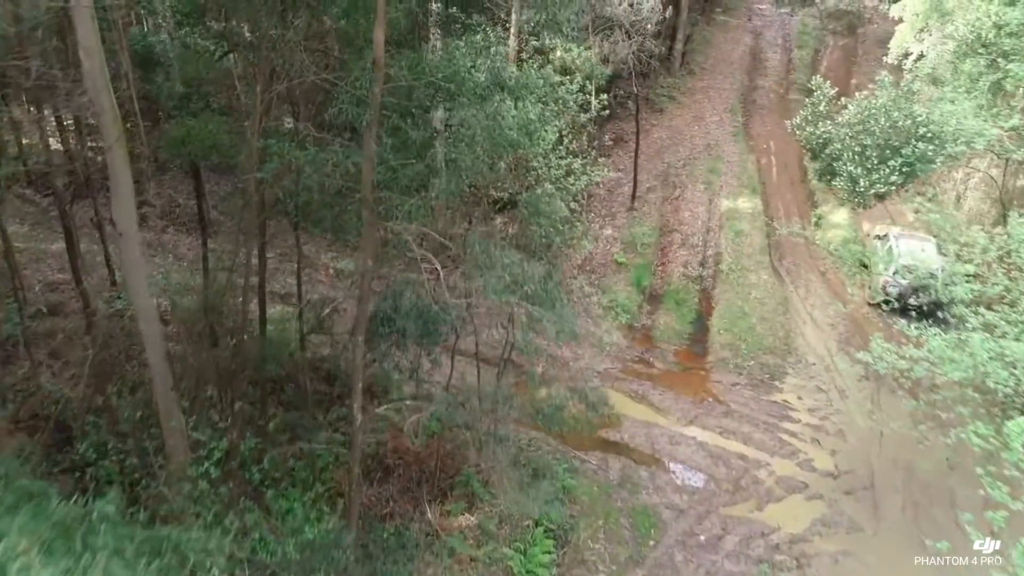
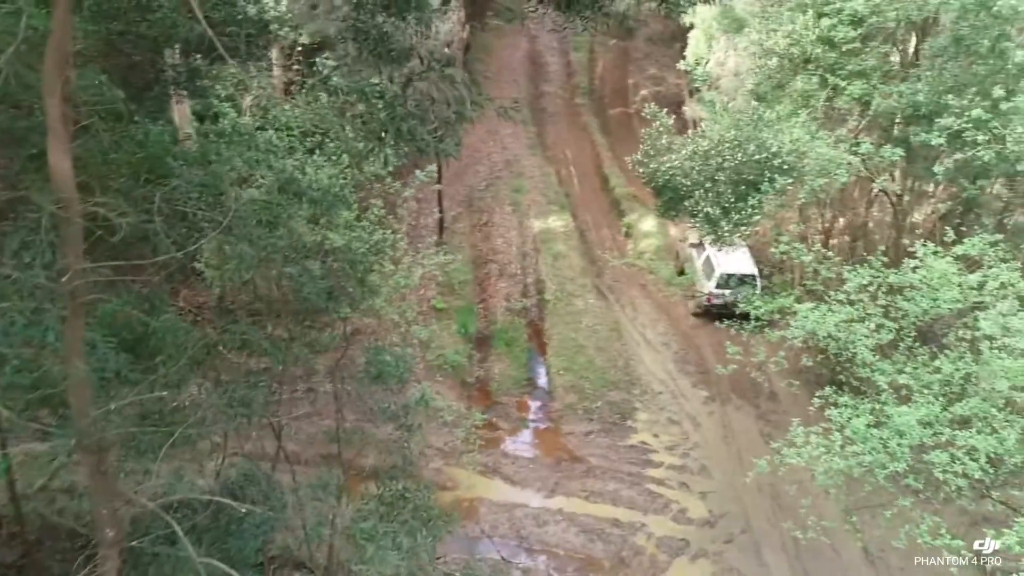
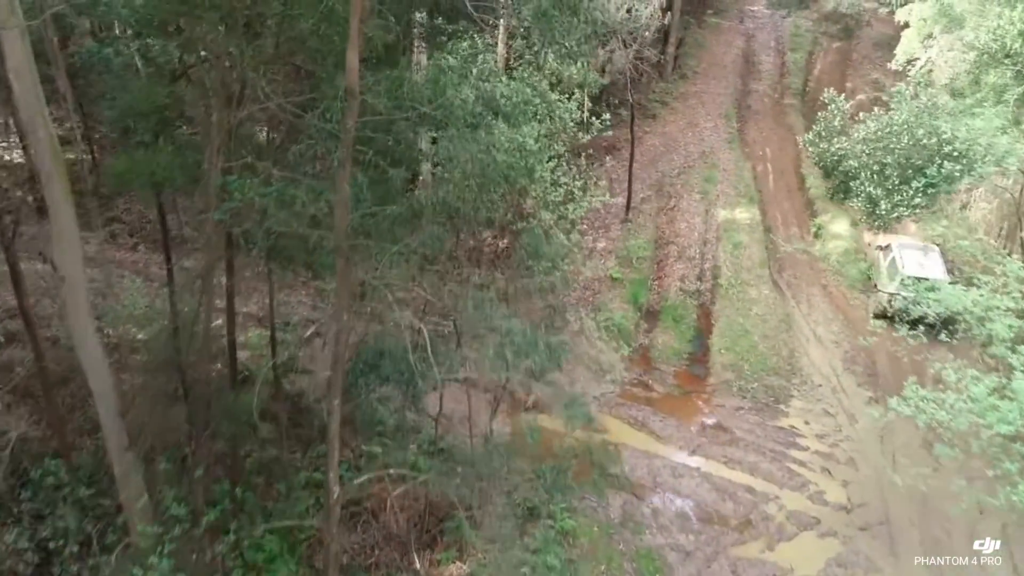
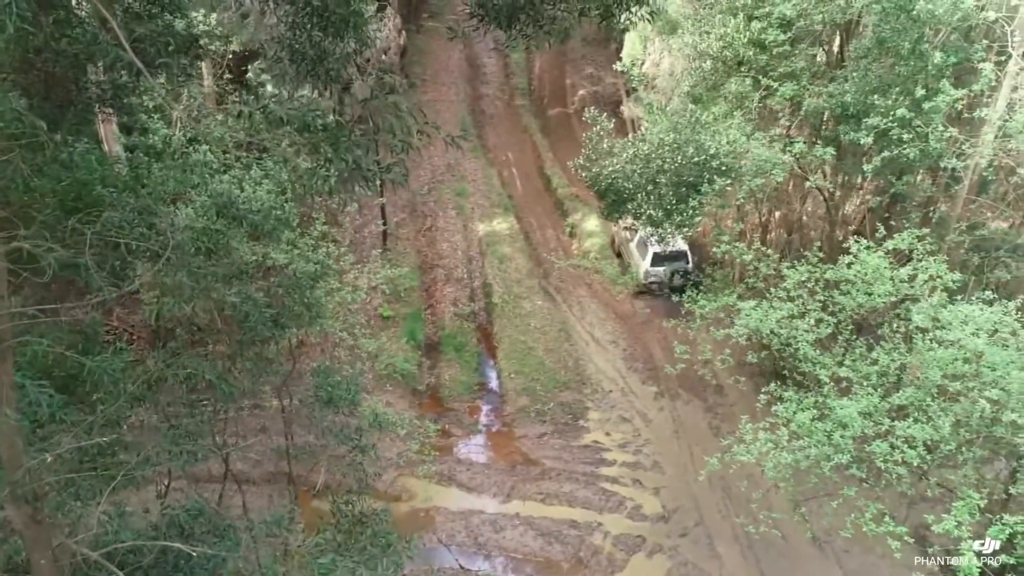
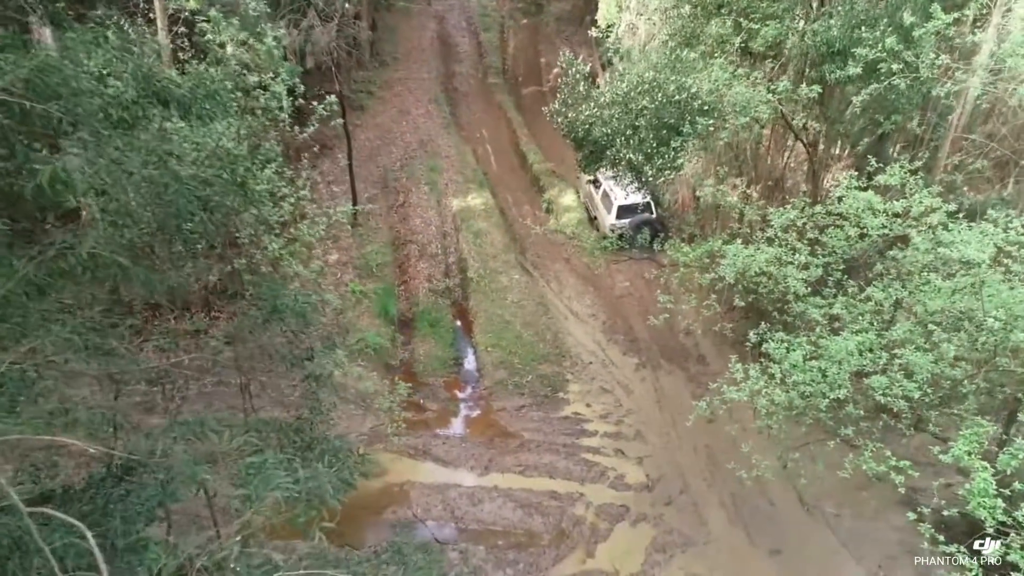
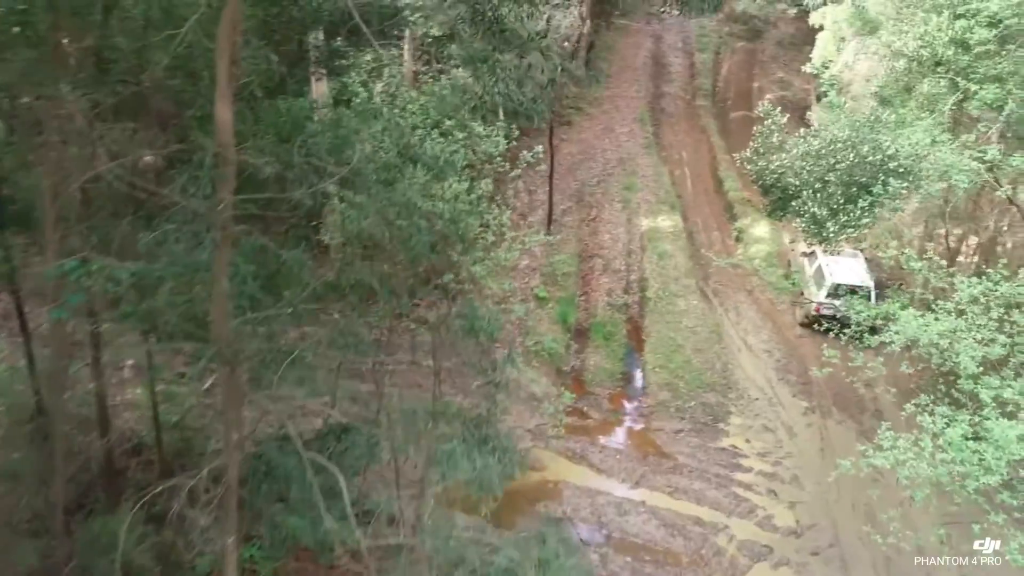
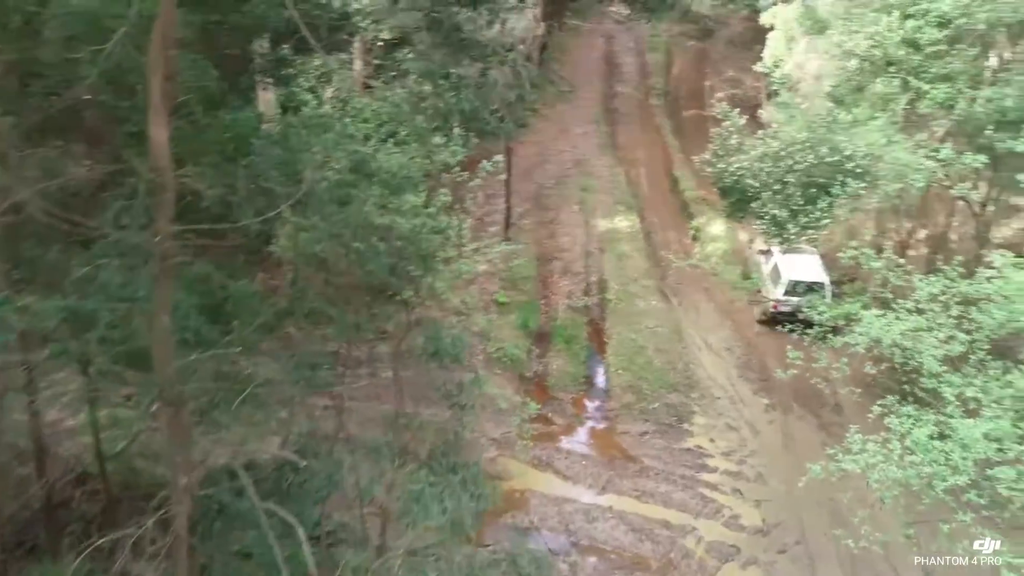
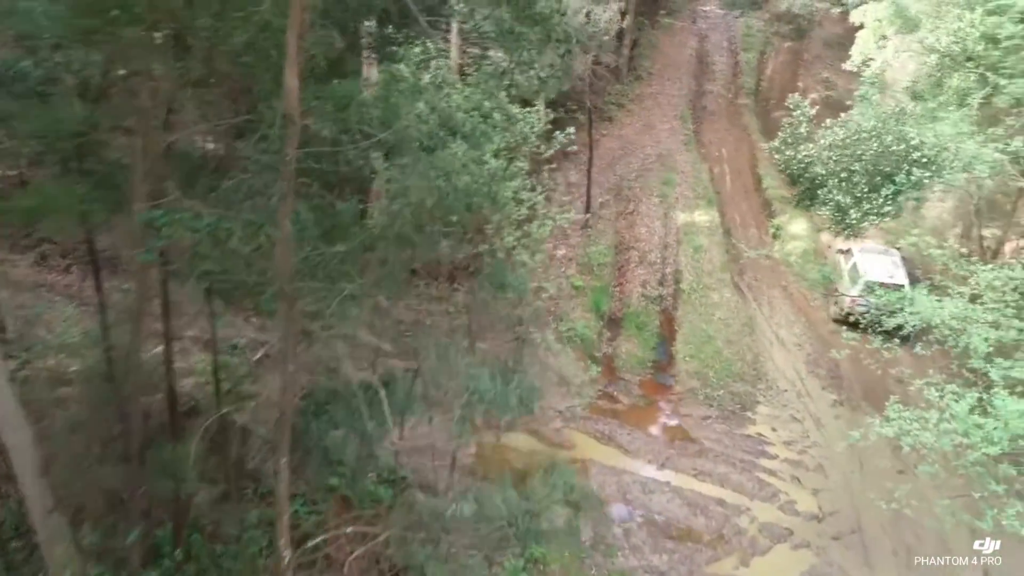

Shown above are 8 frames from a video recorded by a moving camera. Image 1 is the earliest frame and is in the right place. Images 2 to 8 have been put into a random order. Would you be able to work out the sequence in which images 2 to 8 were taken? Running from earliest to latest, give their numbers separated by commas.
3, 8, 6, 7, 2, 4, 5
